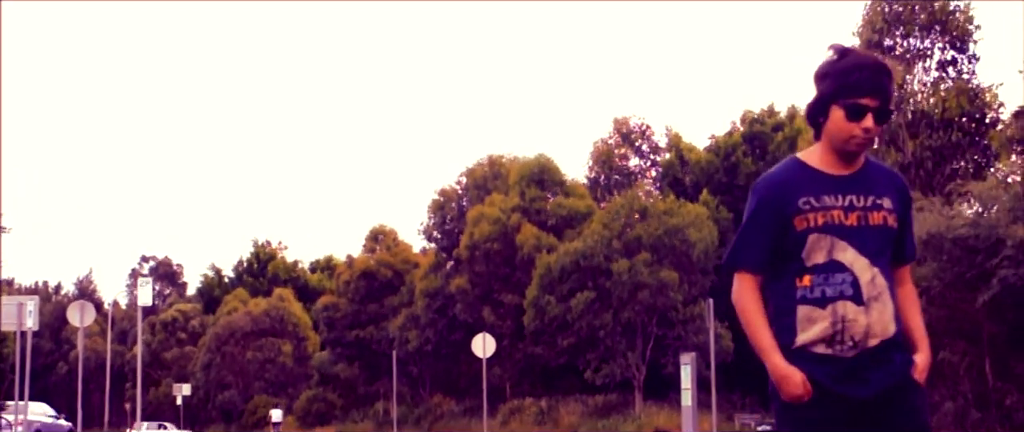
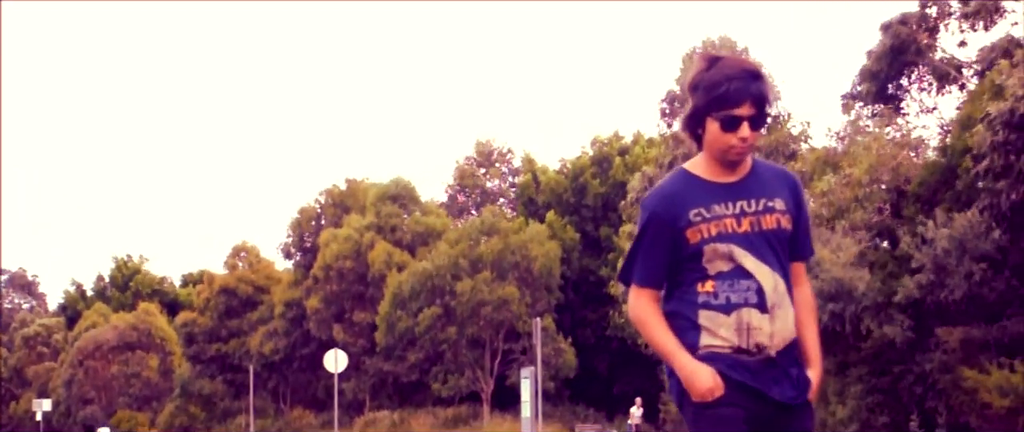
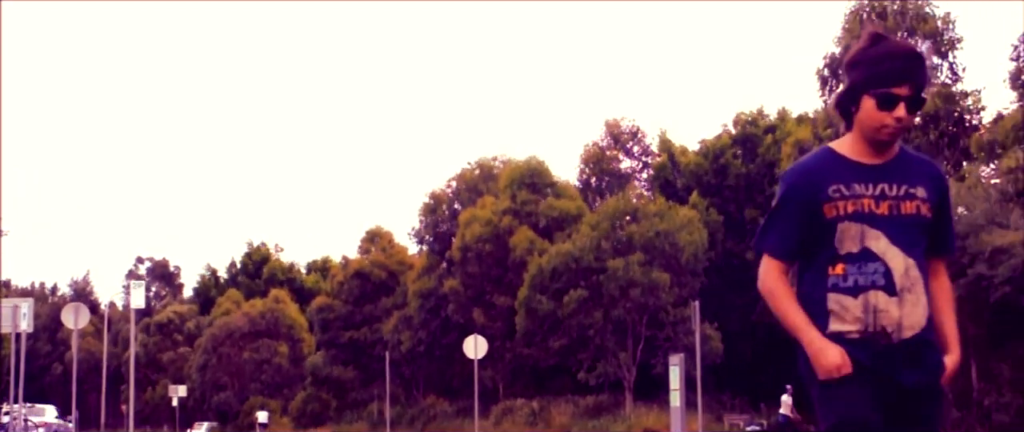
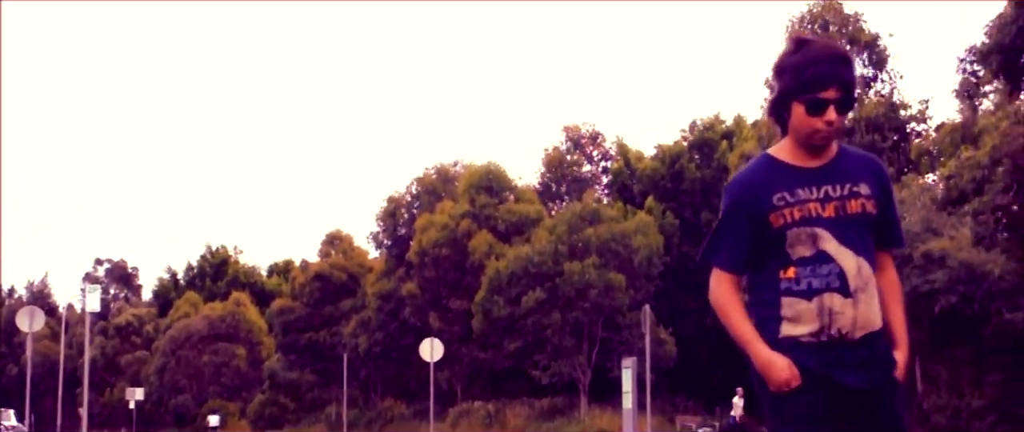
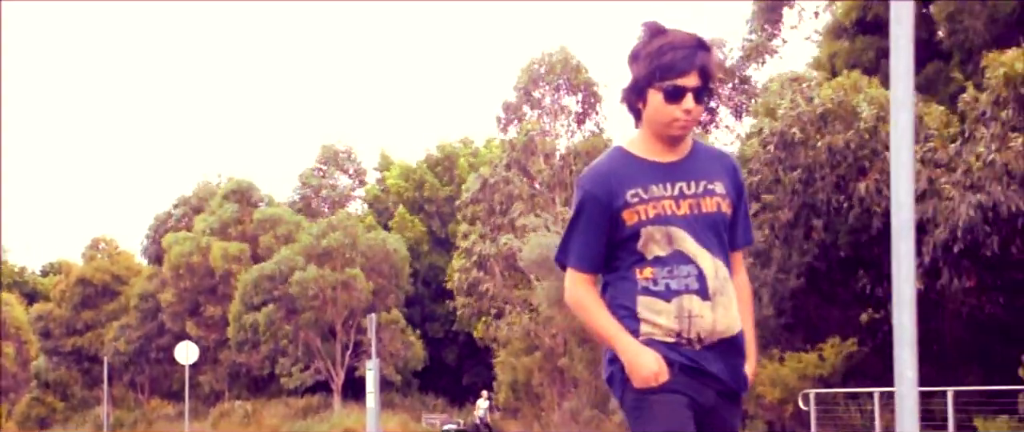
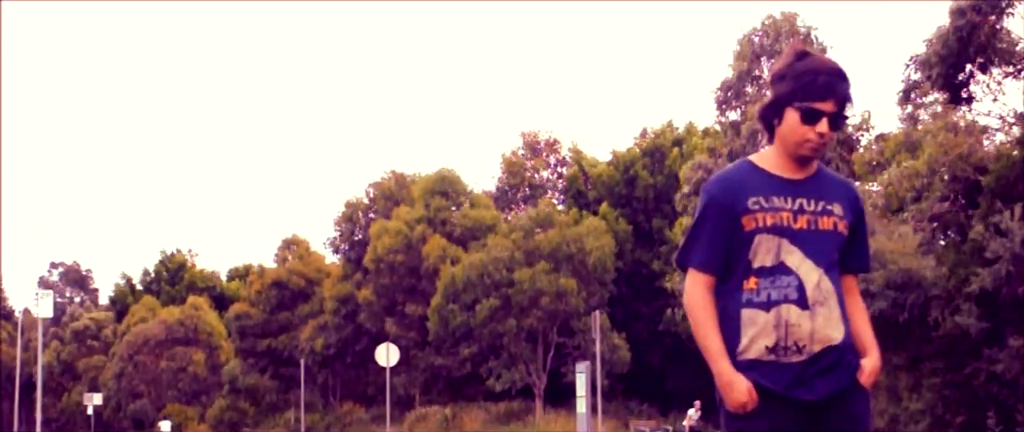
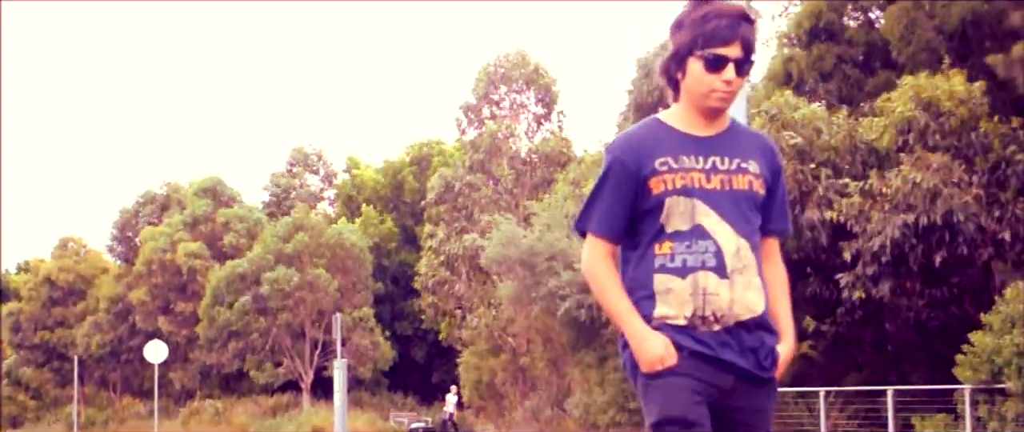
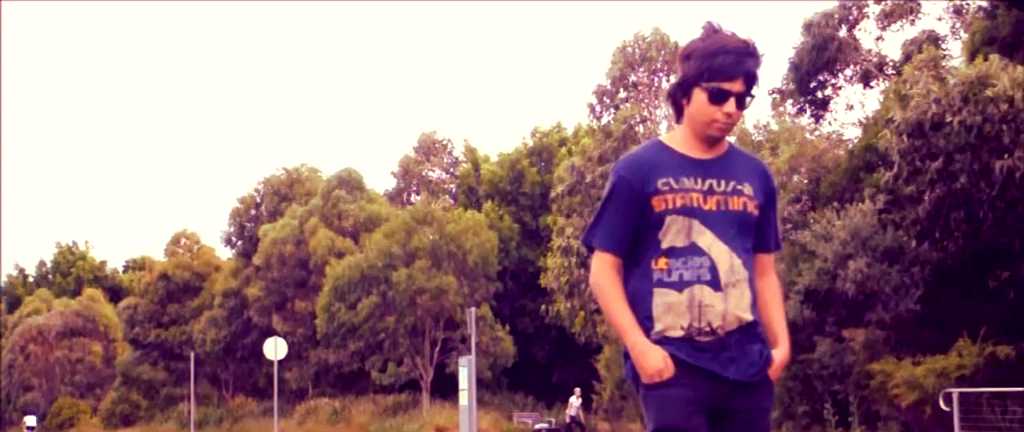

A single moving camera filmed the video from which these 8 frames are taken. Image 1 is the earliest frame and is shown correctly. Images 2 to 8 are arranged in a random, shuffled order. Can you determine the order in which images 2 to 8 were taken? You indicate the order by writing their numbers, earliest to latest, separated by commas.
3, 4, 6, 2, 8, 5, 7
